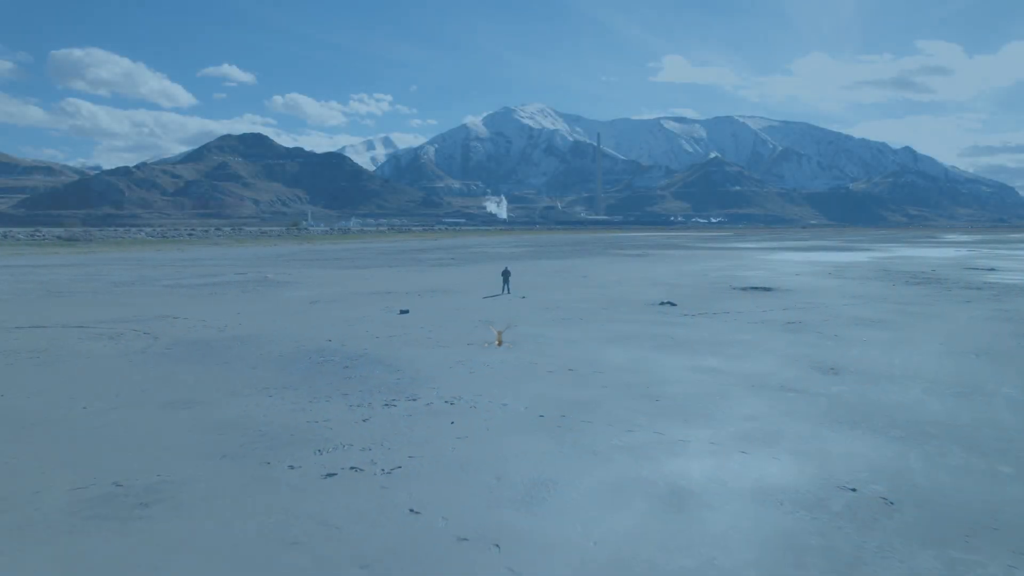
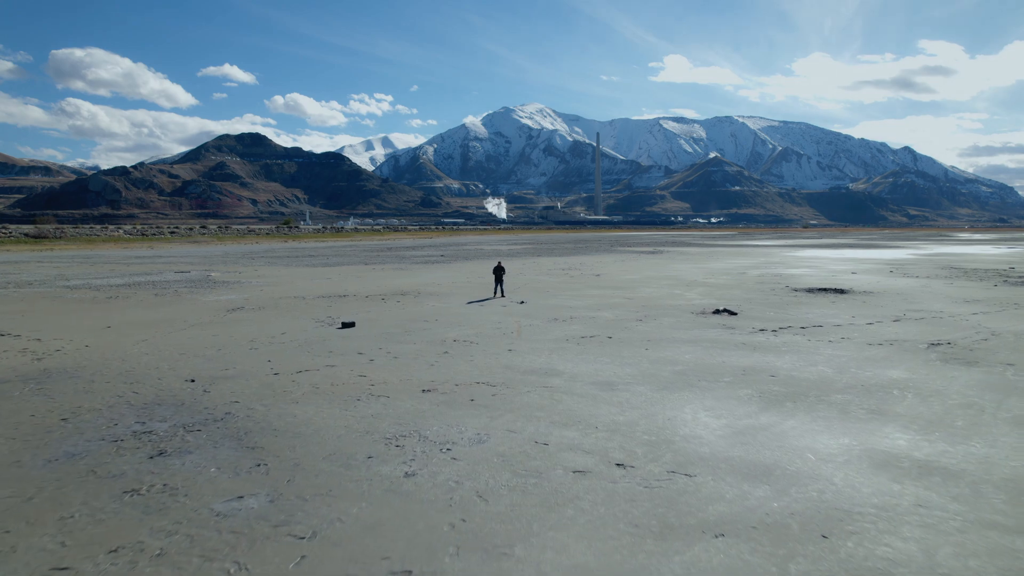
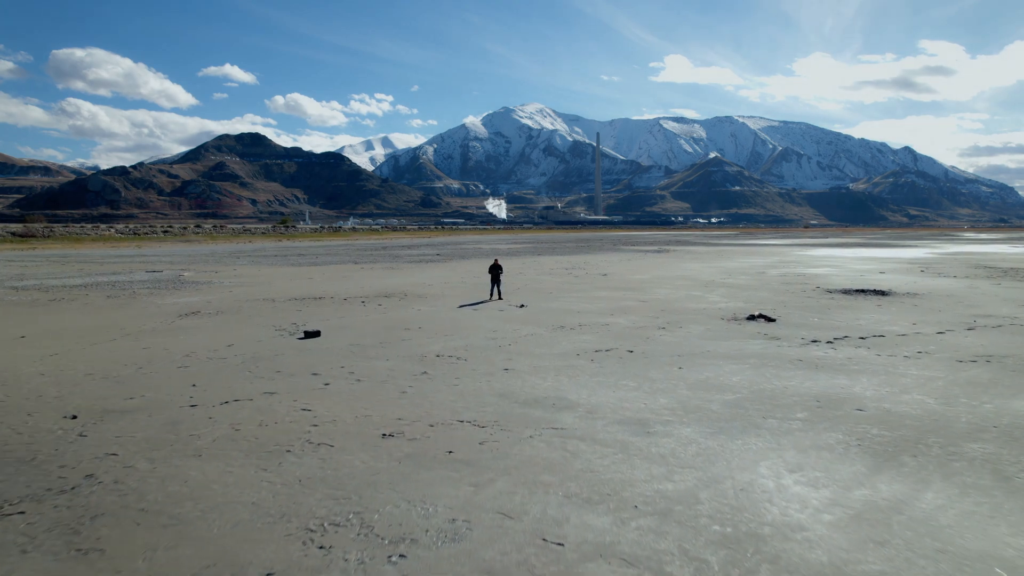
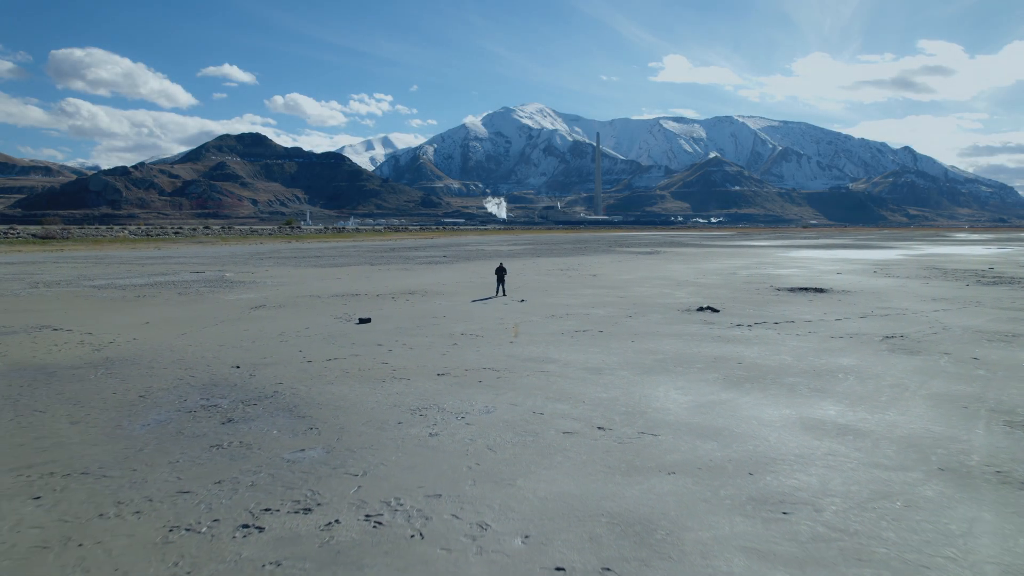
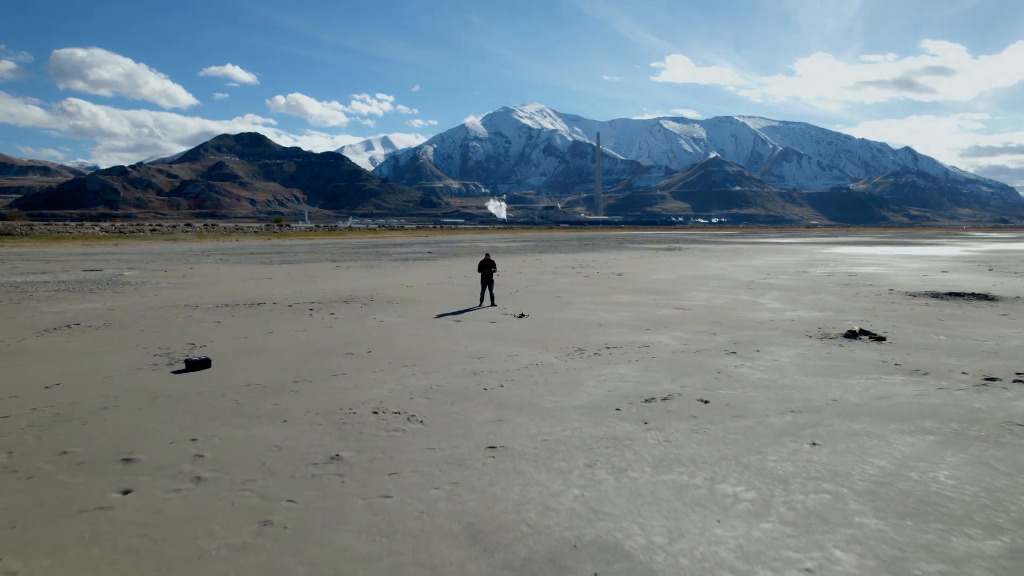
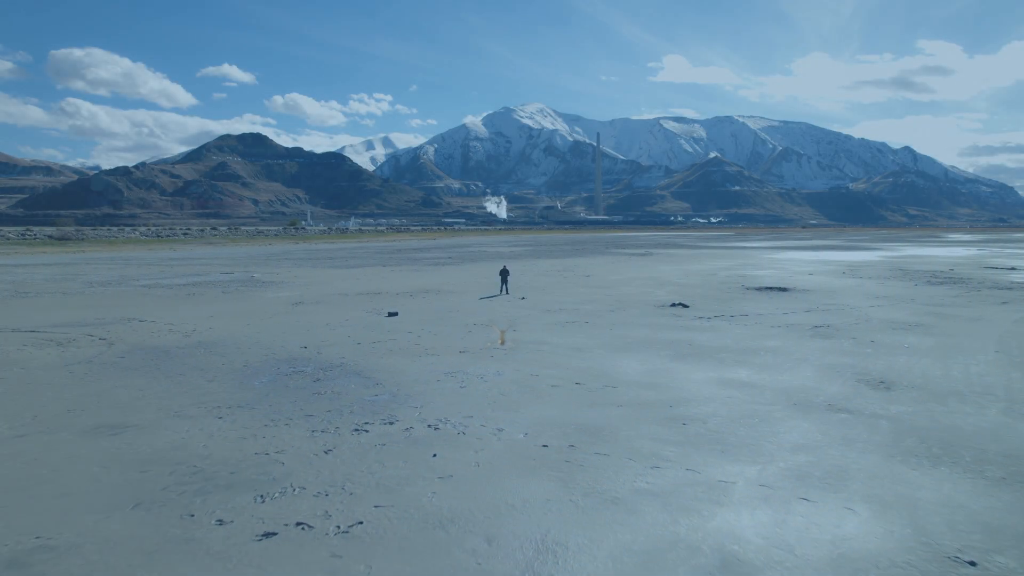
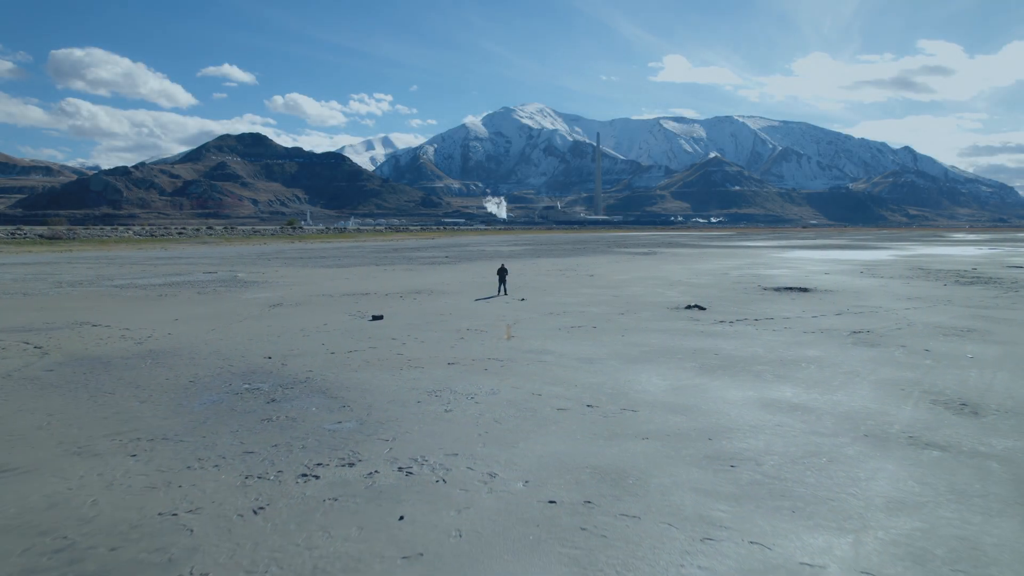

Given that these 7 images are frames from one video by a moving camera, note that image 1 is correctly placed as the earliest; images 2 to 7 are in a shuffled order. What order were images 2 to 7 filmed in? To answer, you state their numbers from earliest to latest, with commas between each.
6, 7, 4, 2, 3, 5
